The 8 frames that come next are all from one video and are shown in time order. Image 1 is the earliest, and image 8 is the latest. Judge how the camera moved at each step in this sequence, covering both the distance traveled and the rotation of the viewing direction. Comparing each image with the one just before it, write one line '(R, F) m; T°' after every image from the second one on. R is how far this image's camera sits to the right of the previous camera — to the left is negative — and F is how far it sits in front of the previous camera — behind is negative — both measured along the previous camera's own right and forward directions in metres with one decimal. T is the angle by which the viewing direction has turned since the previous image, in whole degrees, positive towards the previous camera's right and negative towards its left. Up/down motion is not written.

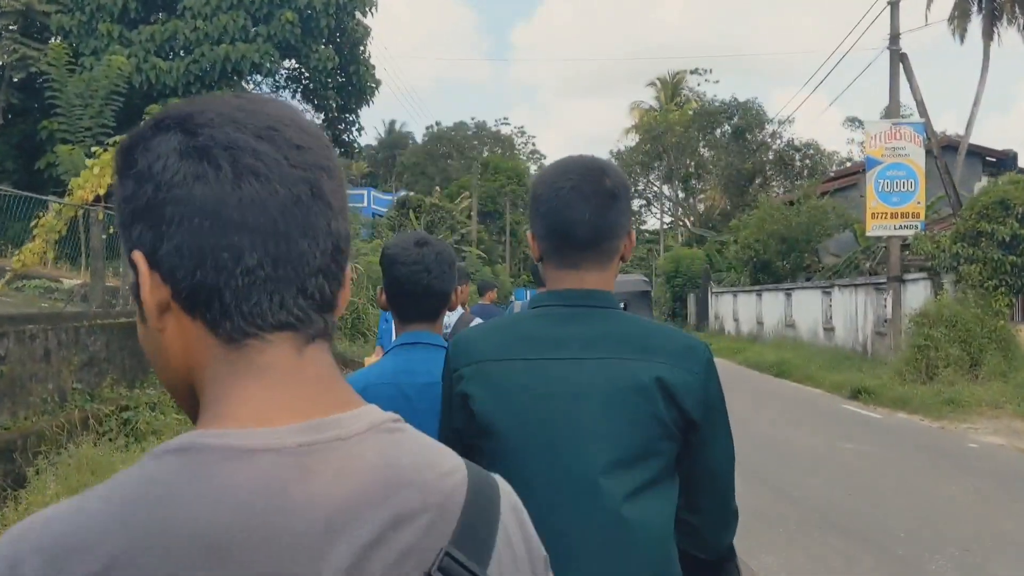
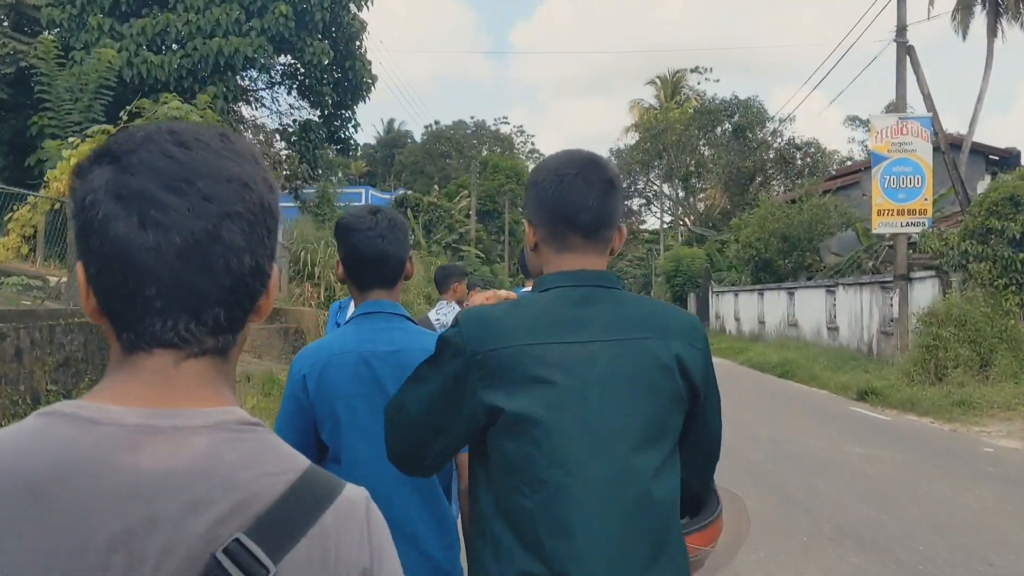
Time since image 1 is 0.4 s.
(0.0, +0.3) m; 0°
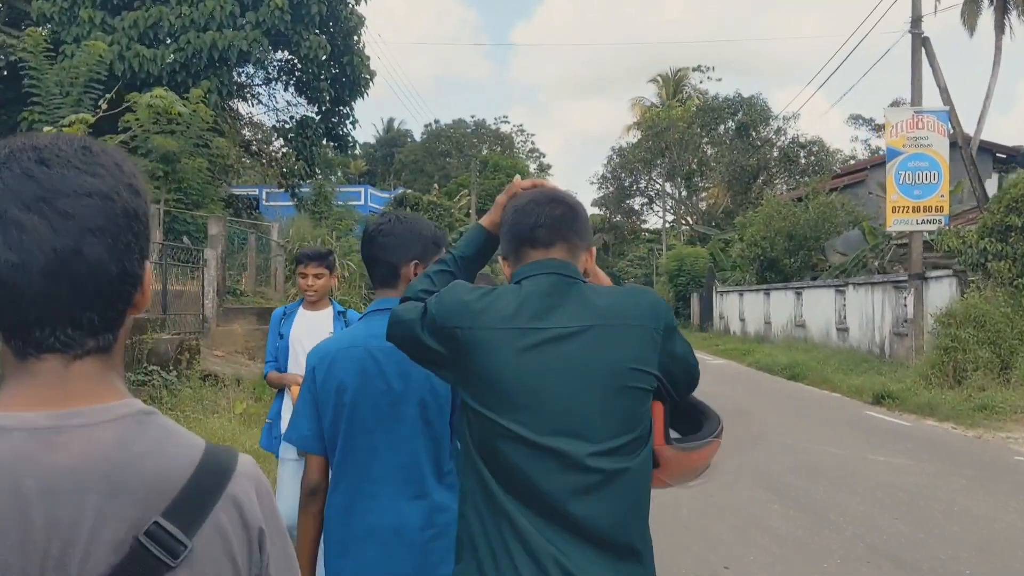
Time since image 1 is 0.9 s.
(0.0, +0.4) m; 0°
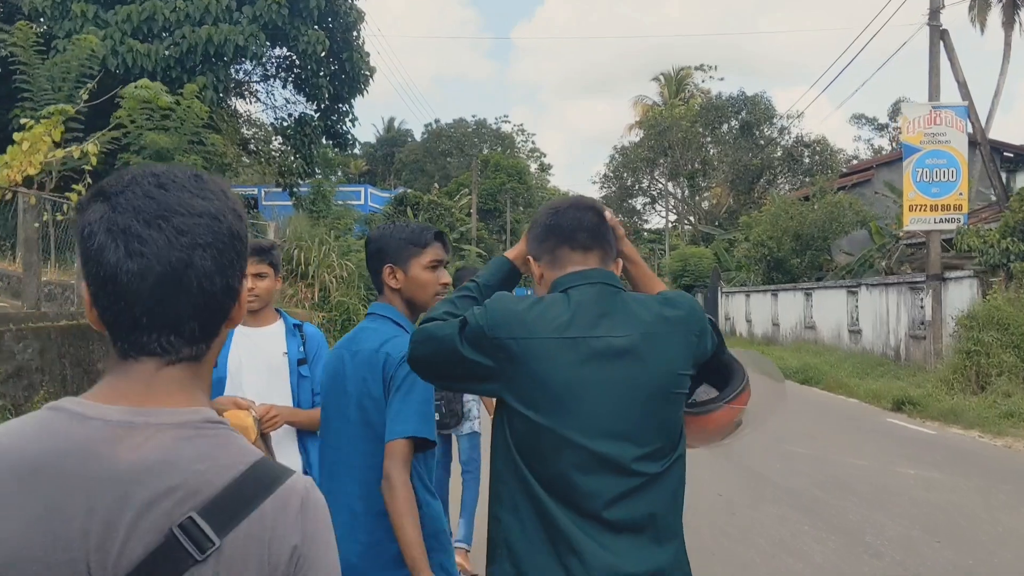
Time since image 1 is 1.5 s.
(-0.1, +0.4) m; 0°
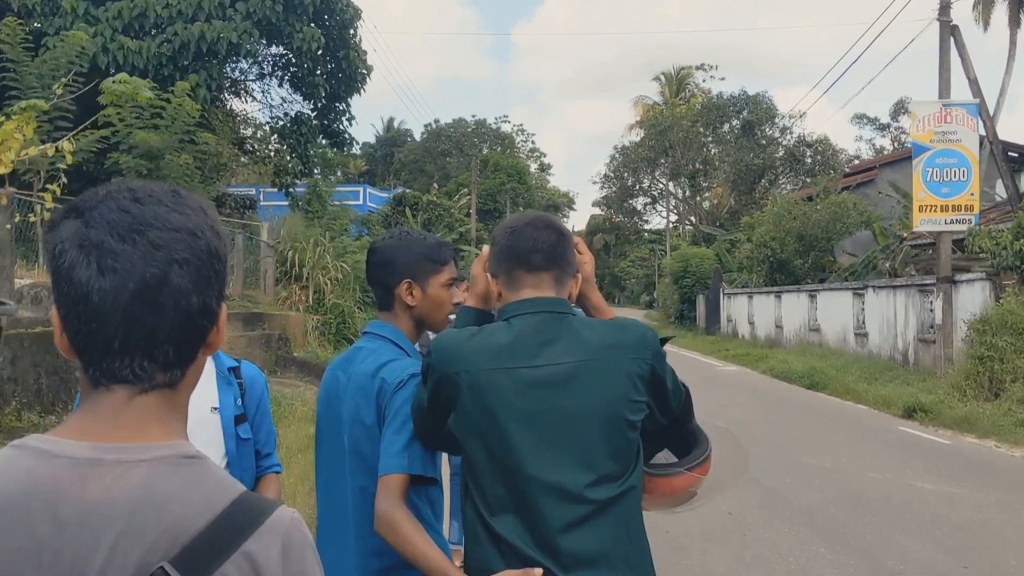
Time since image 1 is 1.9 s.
(0.0, +0.3) m; 0°
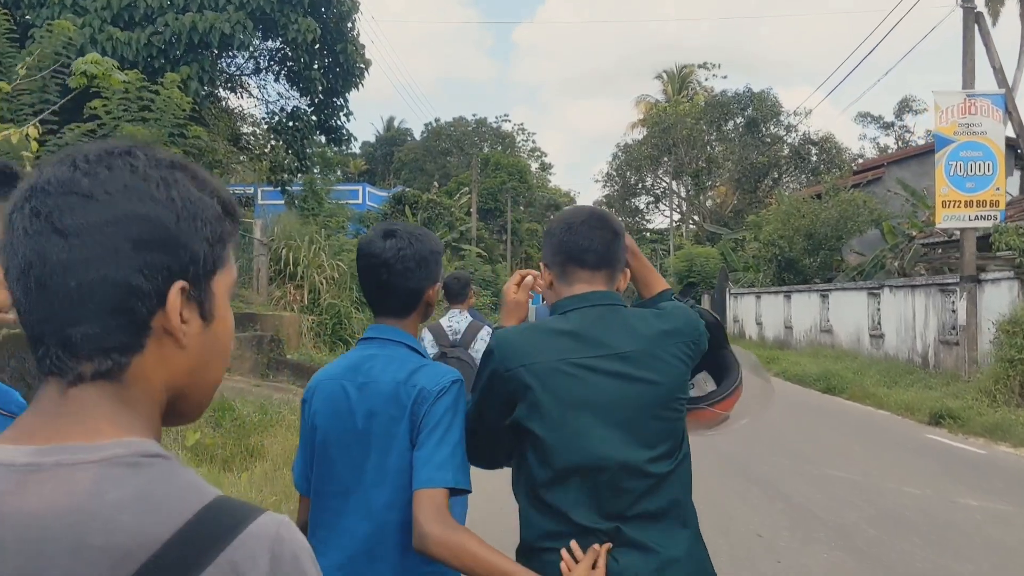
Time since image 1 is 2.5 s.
(0.0, +0.5) m; 0°
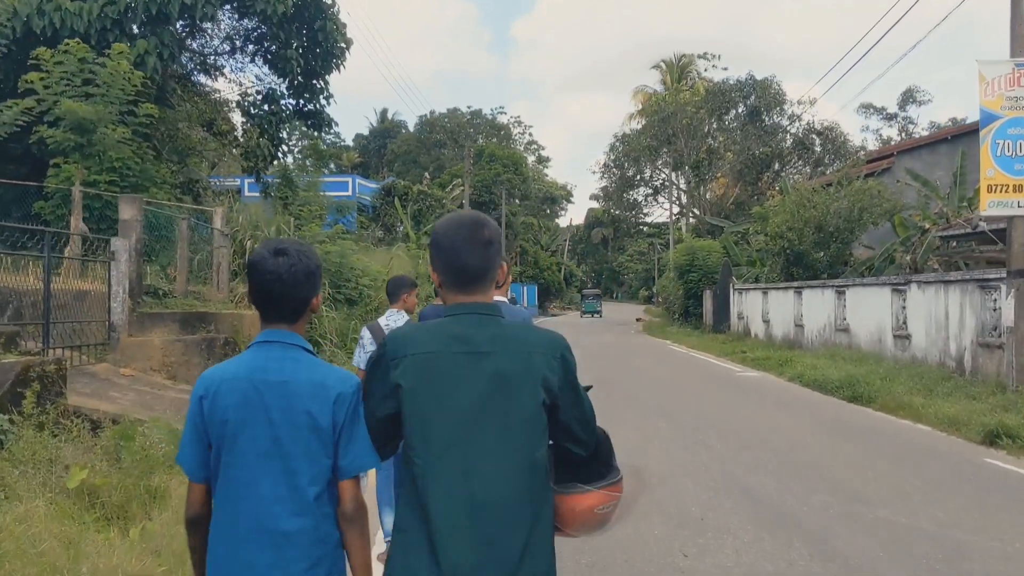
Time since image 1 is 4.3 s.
(+0.1, +1.3) m; 0°
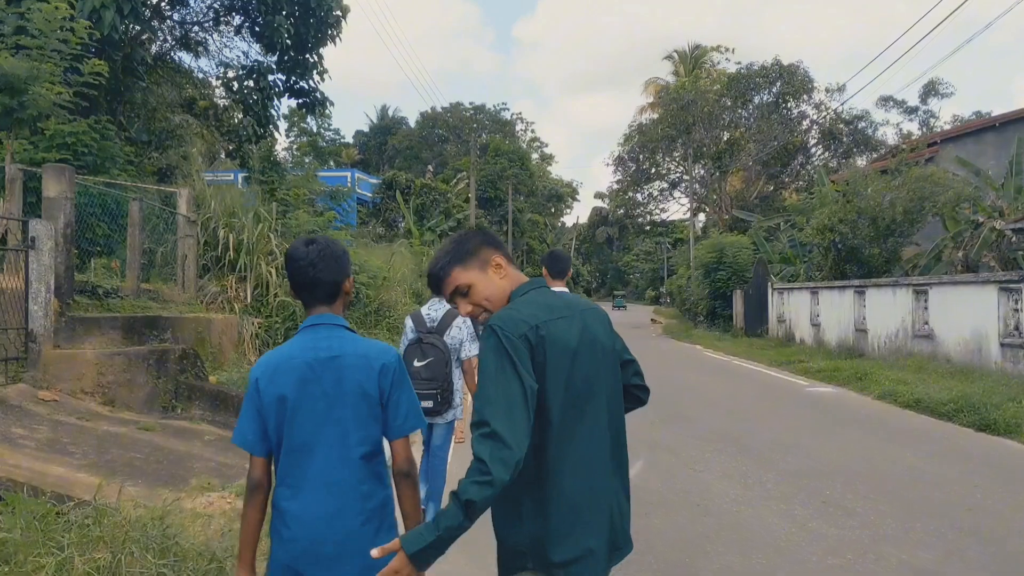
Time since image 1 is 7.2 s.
(-0.3, +2.1) m; 0°
